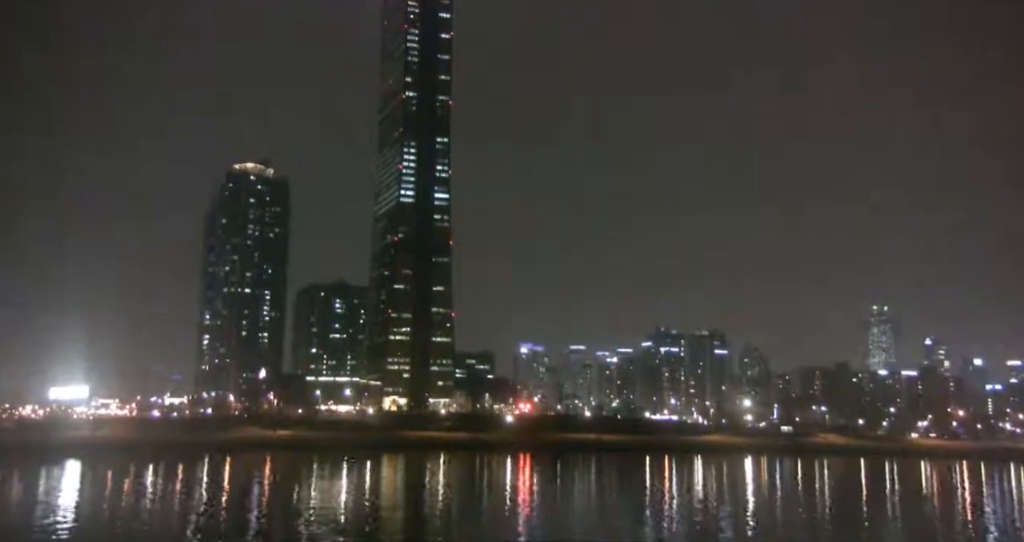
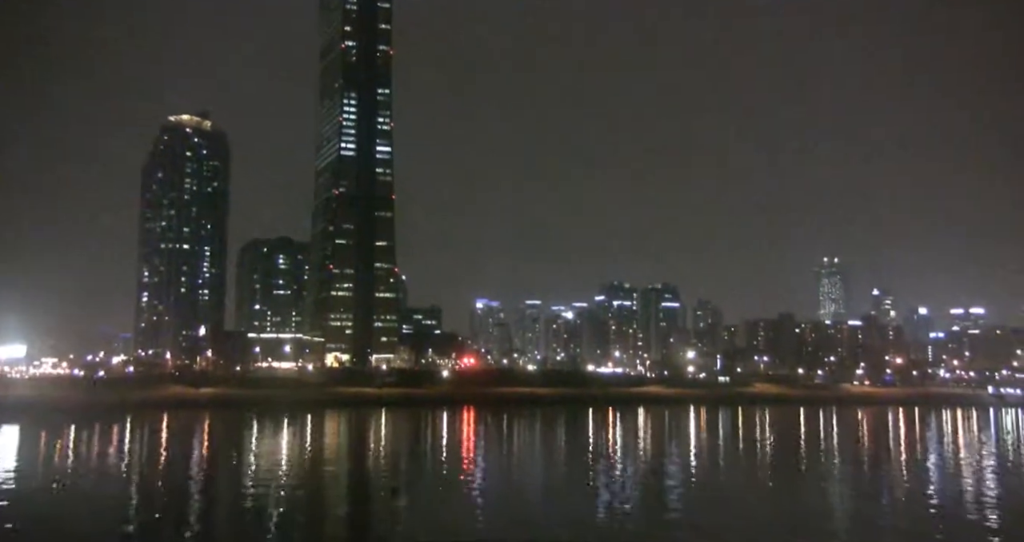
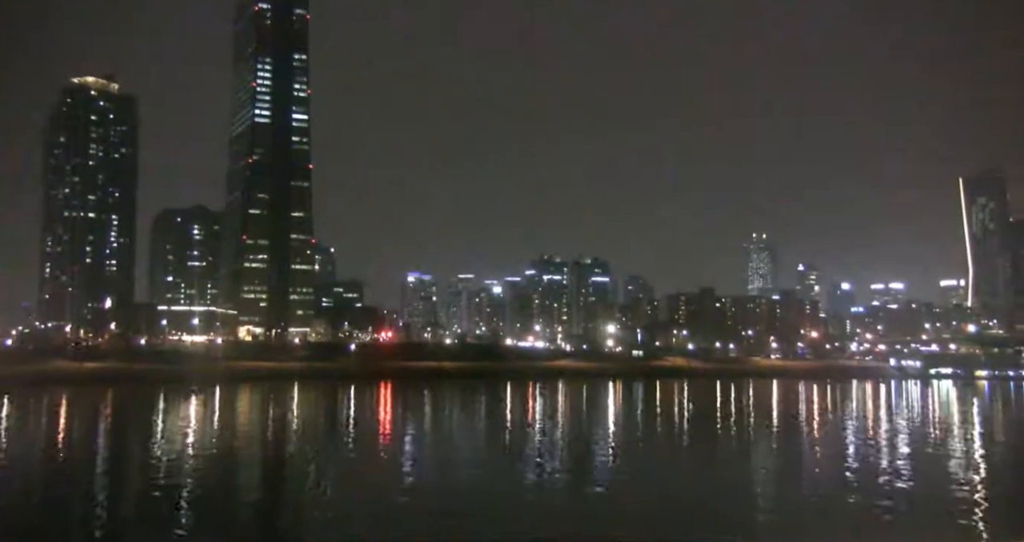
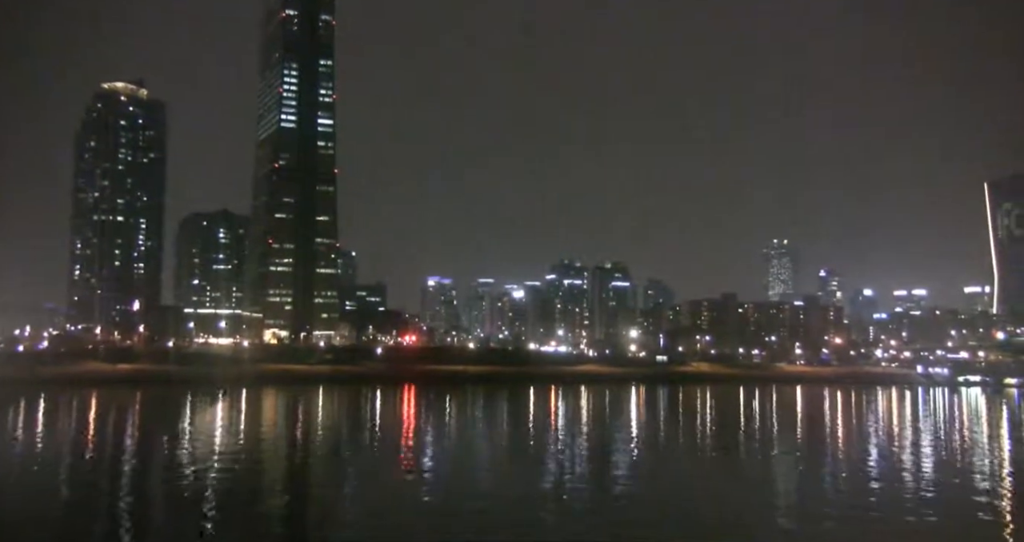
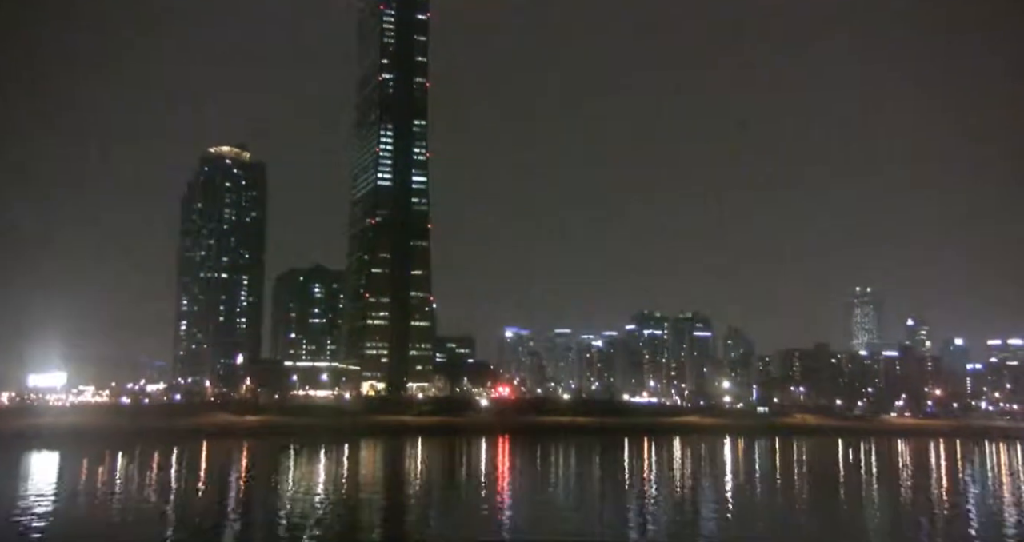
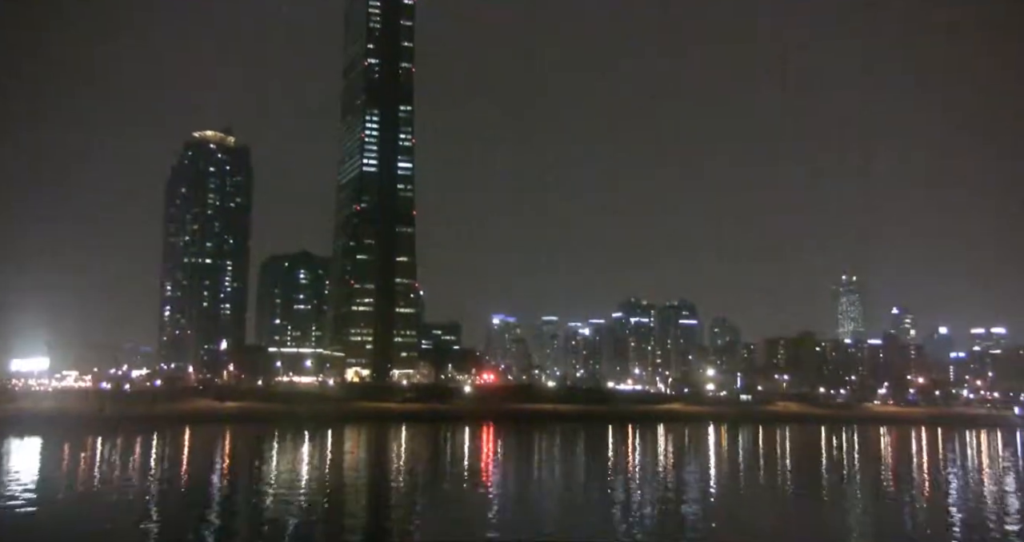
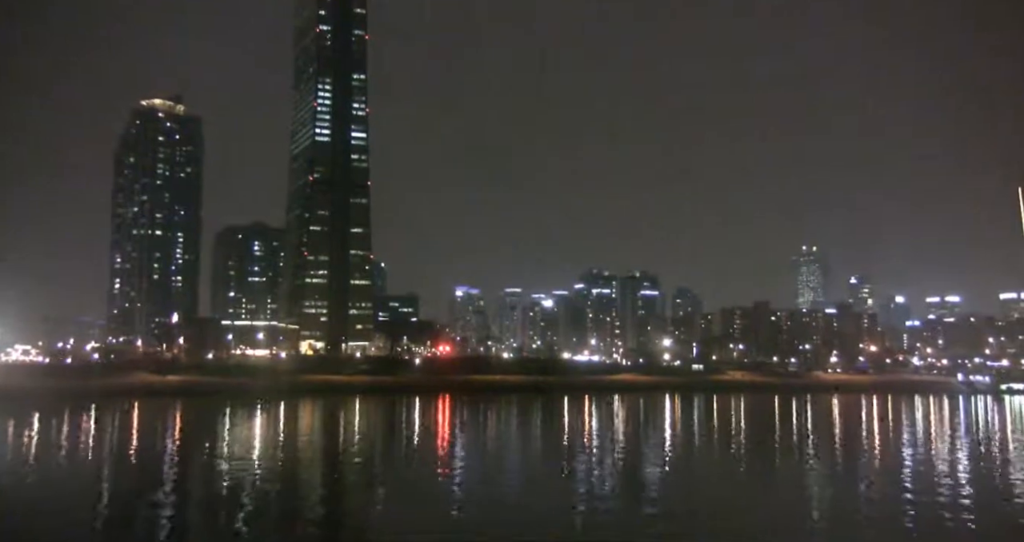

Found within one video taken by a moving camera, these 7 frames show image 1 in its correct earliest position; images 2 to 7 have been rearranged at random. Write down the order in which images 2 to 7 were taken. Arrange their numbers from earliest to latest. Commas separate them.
5, 6, 2, 7, 4, 3
